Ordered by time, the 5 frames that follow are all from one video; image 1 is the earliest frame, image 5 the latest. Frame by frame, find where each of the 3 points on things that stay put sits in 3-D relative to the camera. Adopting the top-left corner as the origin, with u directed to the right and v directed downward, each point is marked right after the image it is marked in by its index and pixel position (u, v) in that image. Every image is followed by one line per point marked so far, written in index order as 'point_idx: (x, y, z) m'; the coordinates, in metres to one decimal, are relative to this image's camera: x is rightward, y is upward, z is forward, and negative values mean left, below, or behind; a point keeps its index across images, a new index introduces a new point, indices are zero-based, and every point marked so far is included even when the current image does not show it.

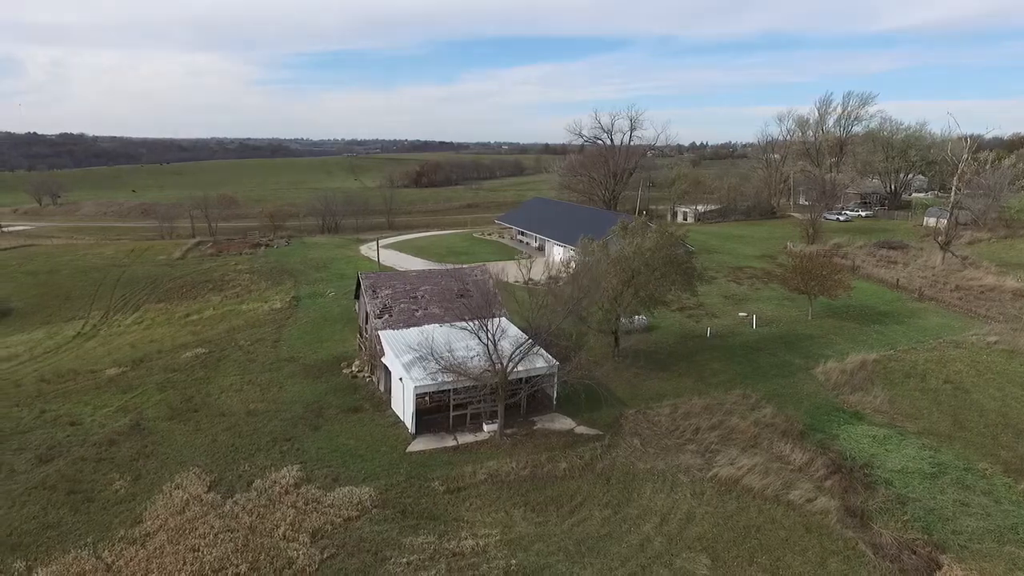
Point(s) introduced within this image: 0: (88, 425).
0: (-12.2, -3.9, +17.5) m
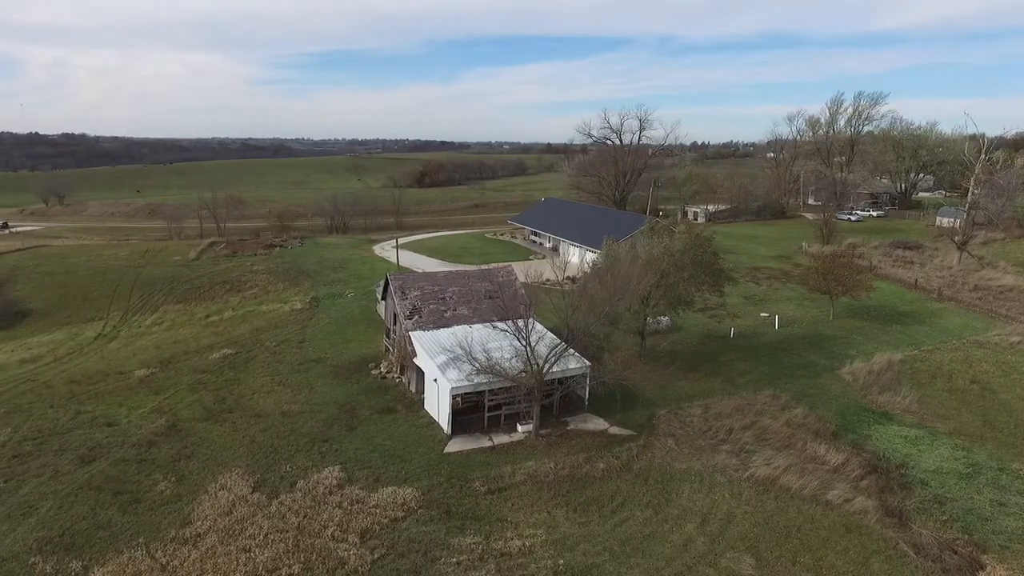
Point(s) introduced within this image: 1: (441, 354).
0: (-11.2, -4.0, +17.7) m
1: (-2.1, -2.0, +18.4) m
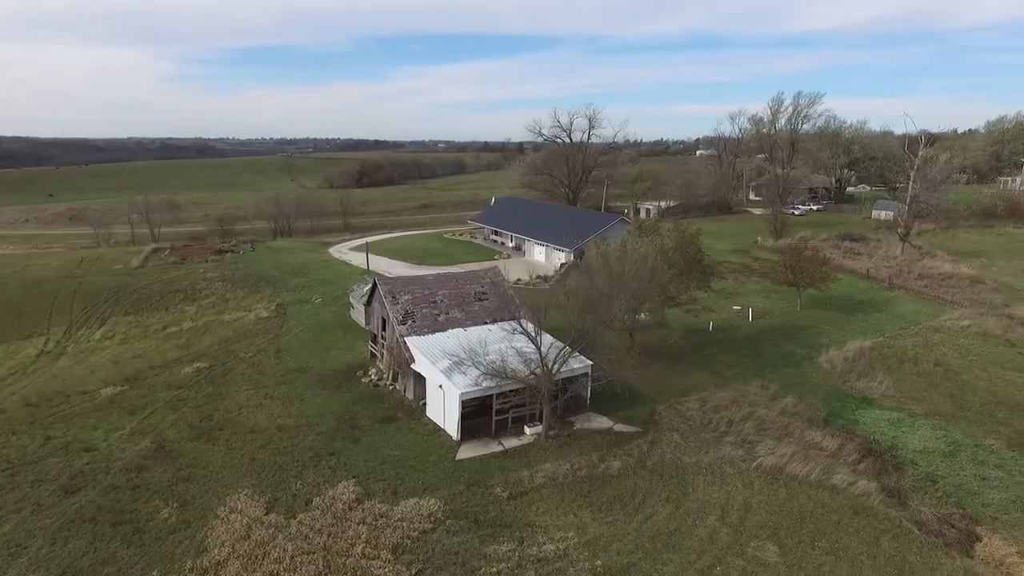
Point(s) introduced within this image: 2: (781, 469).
0: (-10.9, -4.4, +16.4) m
1: (-2.0, -2.1, +18.1) m
2: (+7.1, -4.8, +16.2) m
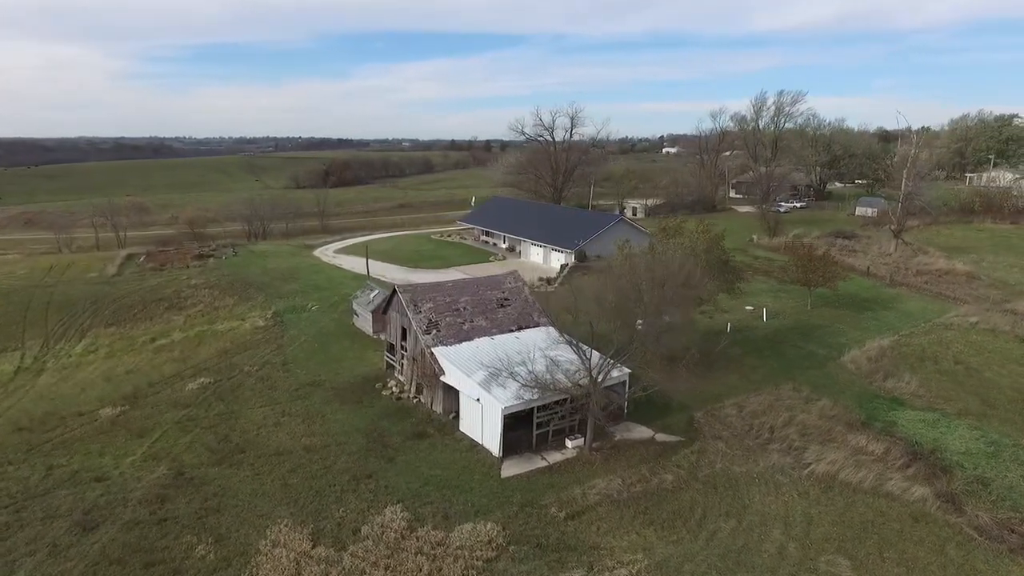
0: (-9.7, -4.7, +15.1) m
1: (-0.9, -2.3, +17.2) m
2: (+8.3, -4.9, +15.8) m
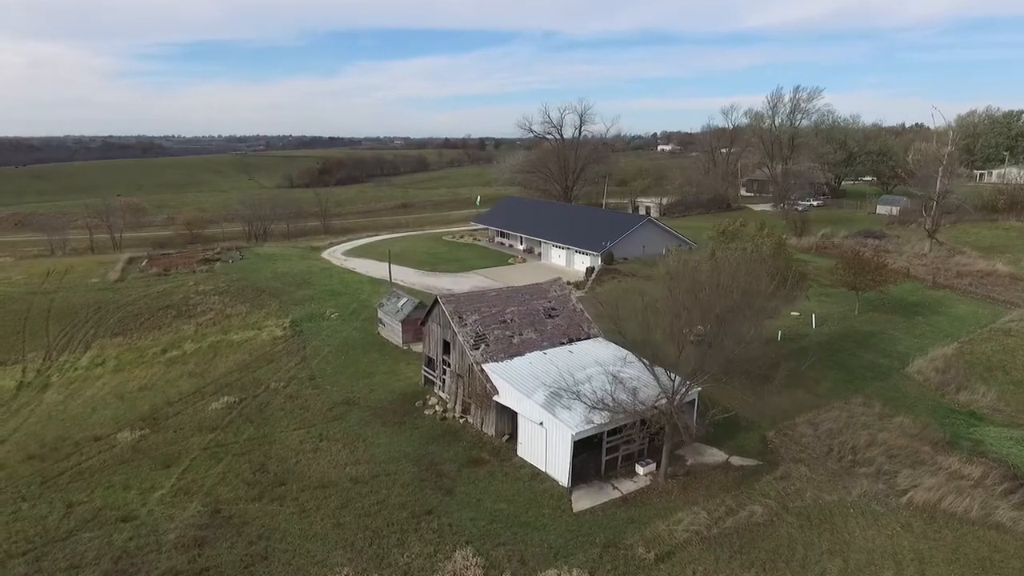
0: (-8.0, -5.1, +13.5) m
1: (+0.7, -2.6, +15.7) m
2: (+10.0, -5.1, +14.5) m
